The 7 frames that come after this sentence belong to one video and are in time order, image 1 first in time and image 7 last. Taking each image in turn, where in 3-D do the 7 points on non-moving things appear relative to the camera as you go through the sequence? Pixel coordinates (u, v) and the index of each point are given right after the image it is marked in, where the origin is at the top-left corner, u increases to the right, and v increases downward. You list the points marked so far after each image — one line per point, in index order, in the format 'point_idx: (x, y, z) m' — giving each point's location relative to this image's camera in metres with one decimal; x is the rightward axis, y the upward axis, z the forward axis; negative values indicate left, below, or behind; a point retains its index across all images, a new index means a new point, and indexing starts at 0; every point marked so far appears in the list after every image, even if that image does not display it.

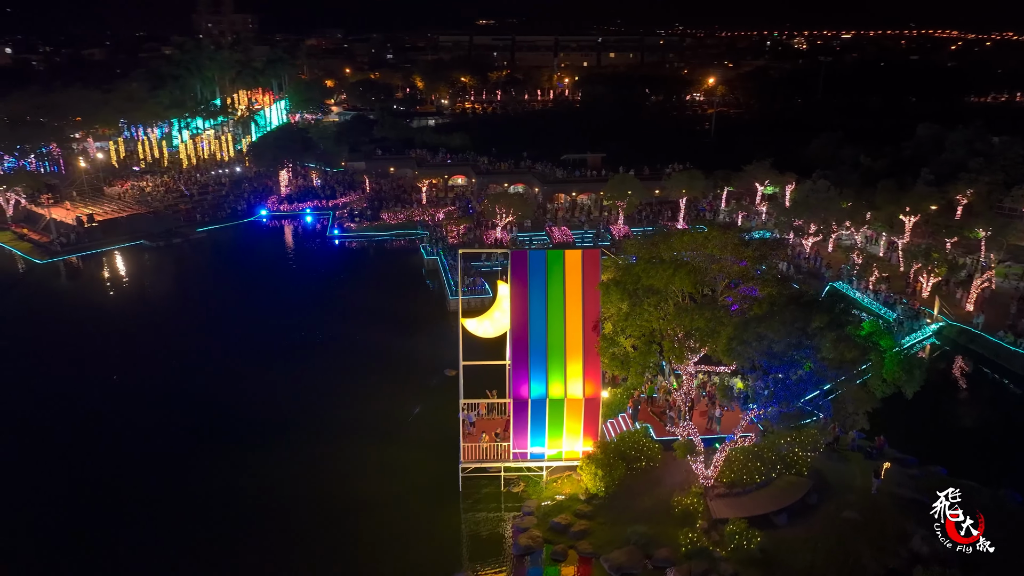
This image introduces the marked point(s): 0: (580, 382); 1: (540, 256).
0: (+1.6, -2.2, +16.3) m
1: (+0.6, +0.8, +16.2) m
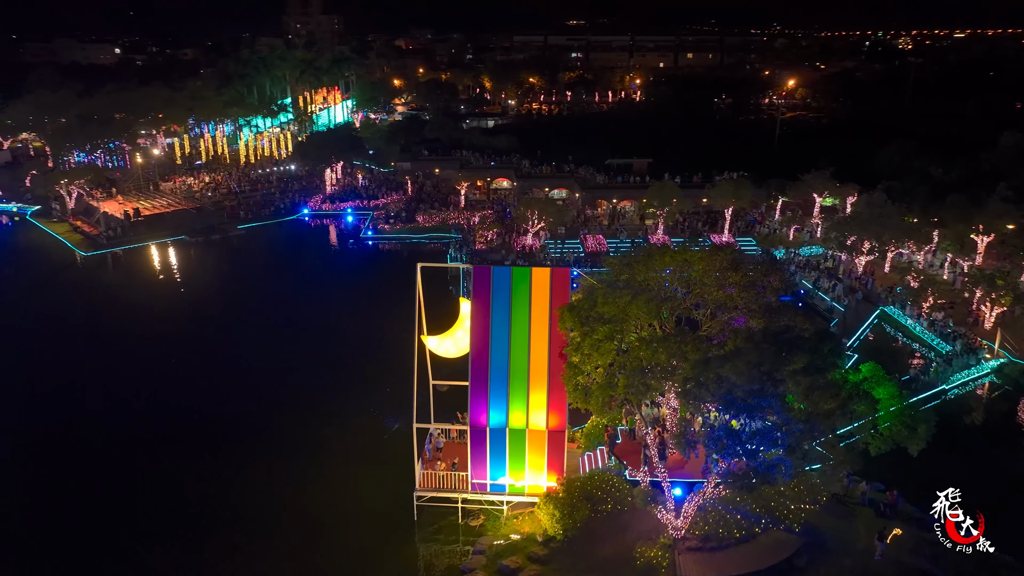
0: (+0.7, -2.7, +15.0) m
1: (-0.2, +0.3, +14.9) m
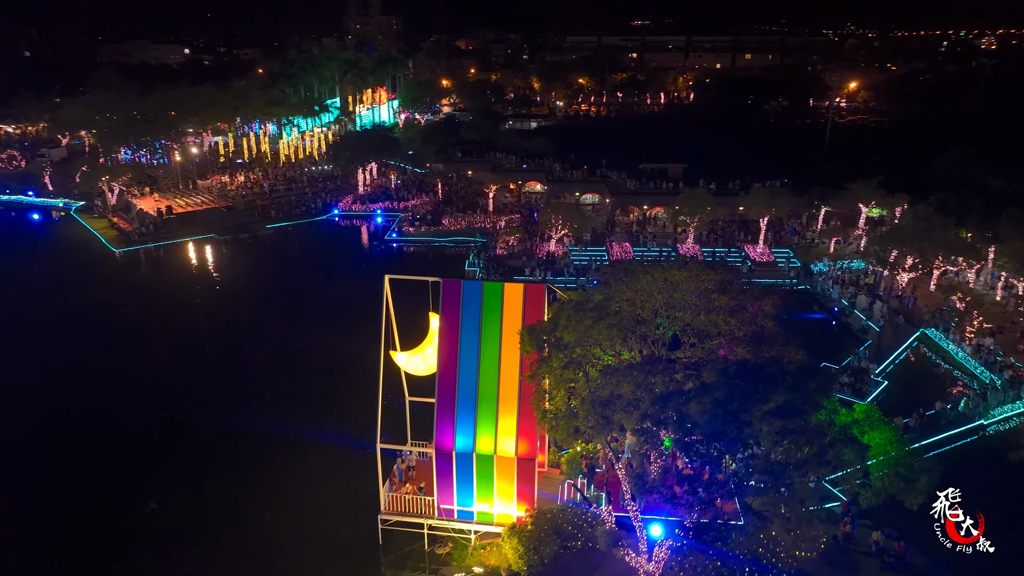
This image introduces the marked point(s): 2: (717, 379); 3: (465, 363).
0: (0.0, -3.0, +14.0) m
1: (-0.7, 0.0, +14.0) m
2: (+3.0, -1.4, +10.4) m
3: (-0.9, -1.5, +14.1) m
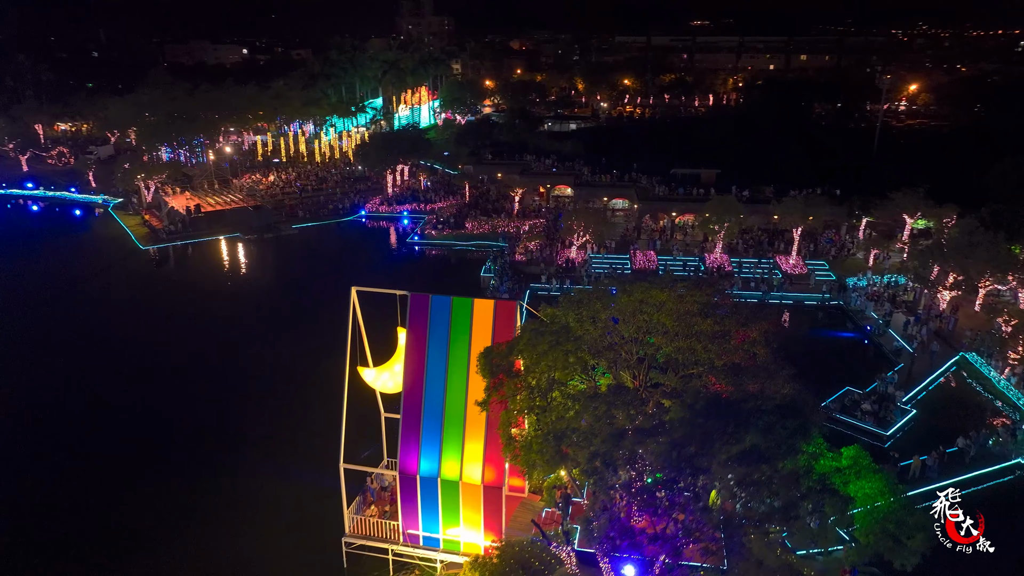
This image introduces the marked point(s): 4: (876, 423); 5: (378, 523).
0: (-0.6, -3.3, +13.1) m
1: (-1.3, -0.3, +13.2) m
2: (+2.2, -1.7, +9.4) m
3: (-1.5, -1.8, +13.3) m
4: (+10.0, -3.7, +19.3) m
5: (-2.7, -4.7, +14.1) m
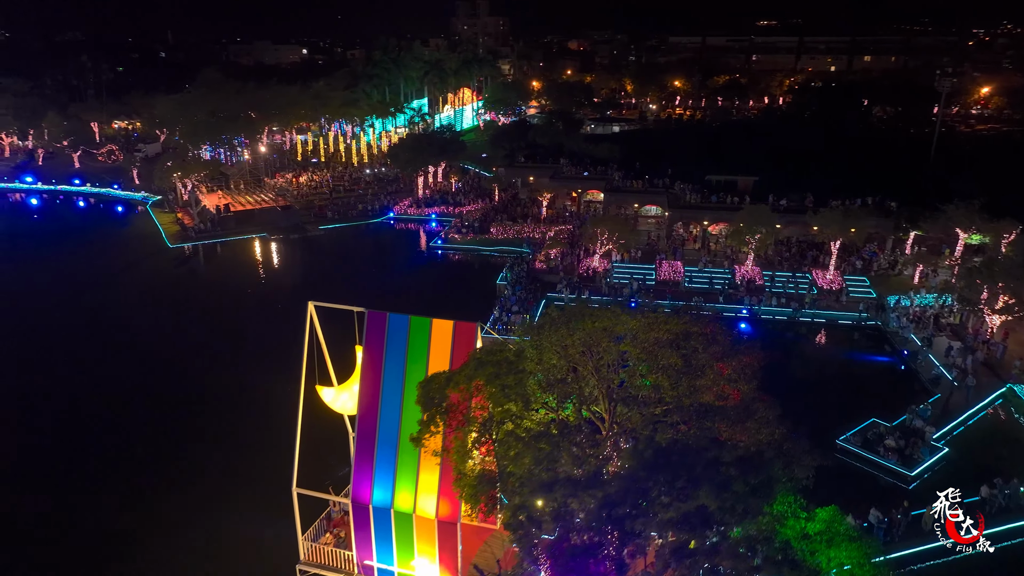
0: (-1.4, -3.6, +12.2) m
1: (-1.9, -0.6, +12.3) m
2: (+1.2, -2.1, +8.2) m
3: (-2.2, -2.1, +12.5) m
4: (+9.7, -4.3, +17.6) m
5: (-3.4, -5.0, +13.3) m
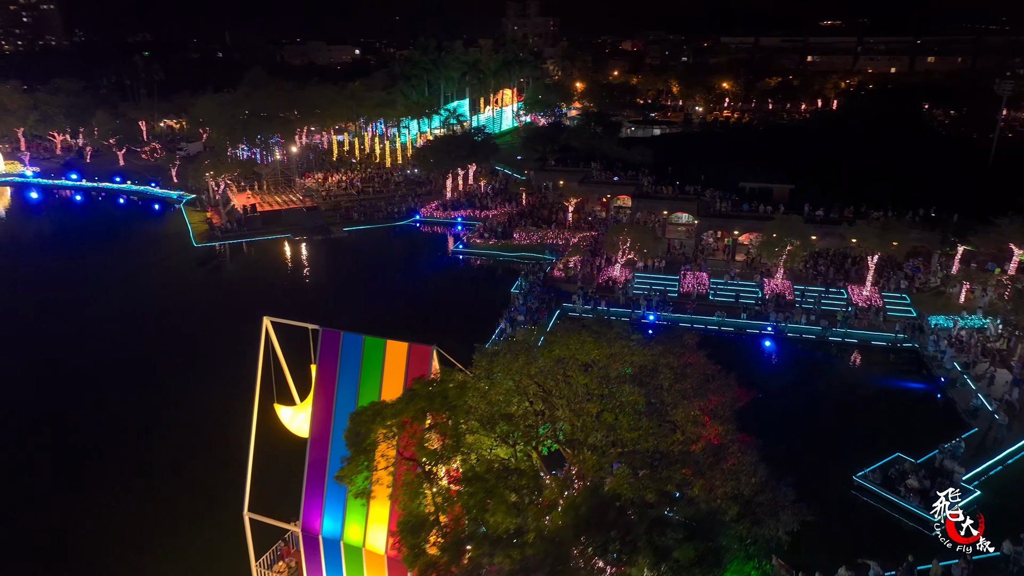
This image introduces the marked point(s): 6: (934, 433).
0: (-2.1, -3.9, +11.4) m
1: (-2.6, -0.9, +11.5) m
2: (+0.2, -2.5, +7.2) m
3: (-2.9, -2.4, +11.7) m
4: (+9.3, -4.9, +15.9) m
5: (-4.0, -5.2, +12.6) m
6: (+11.5, -3.9, +19.2) m
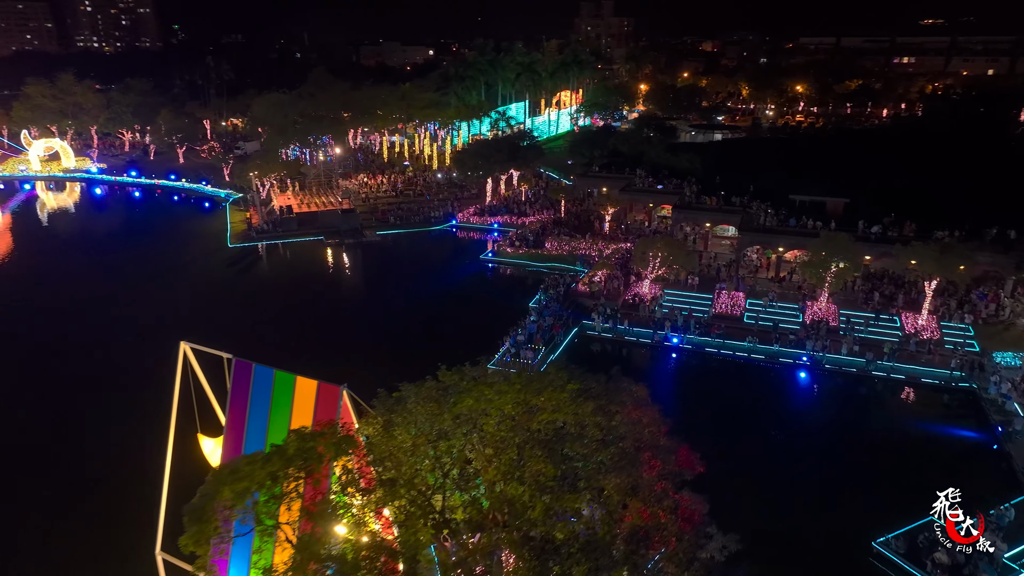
0: (-3.3, -4.4, +10.2) m
1: (-3.6, -1.3, +10.4) m
2: (-1.4, -3.0, +5.8) m
3: (-4.0, -2.8, +10.6) m
4: (+8.5, -5.7, +13.6) m
5: (-5.1, -5.6, +11.6) m
6: (+11.1, -4.8, +16.6) m
